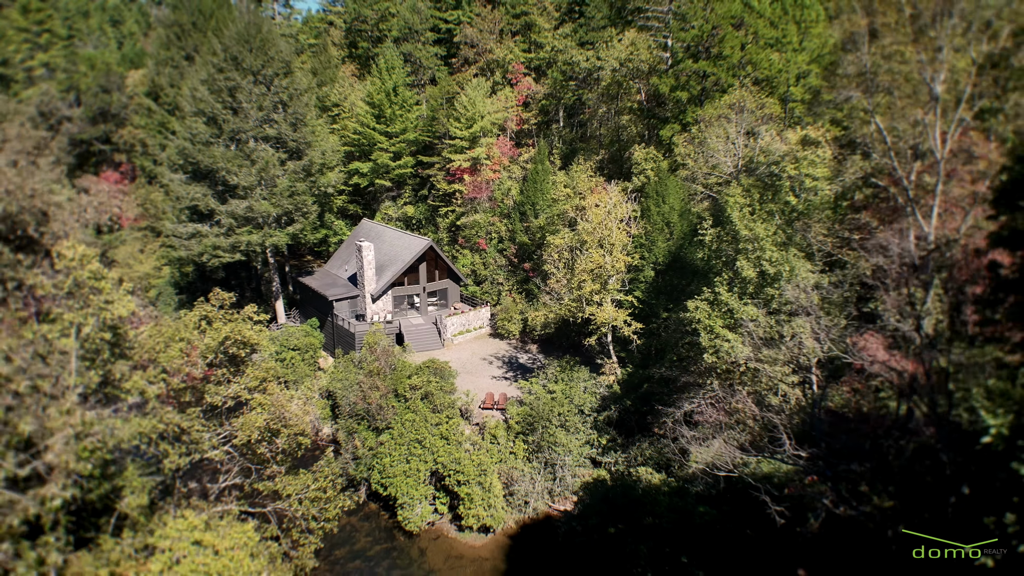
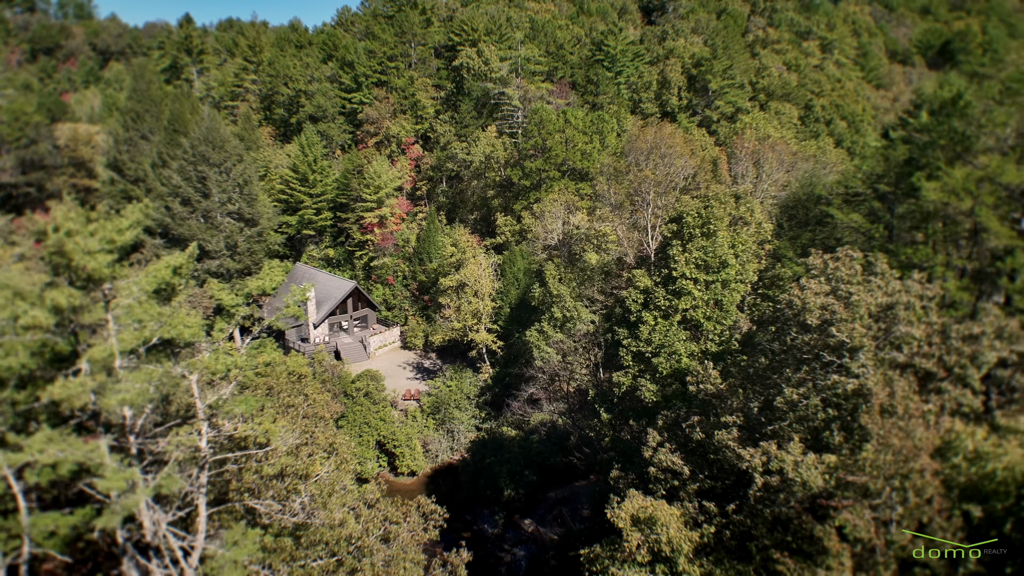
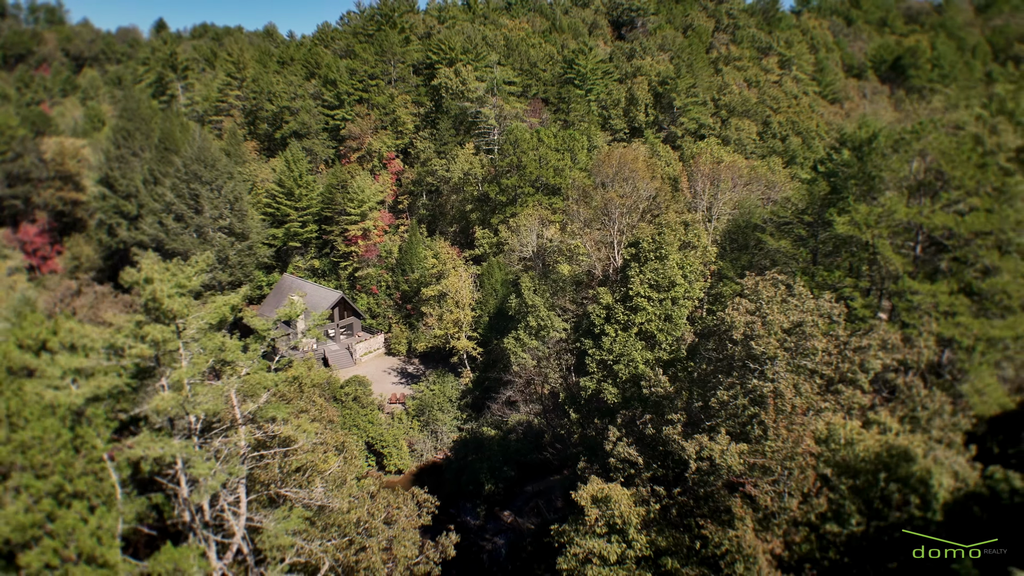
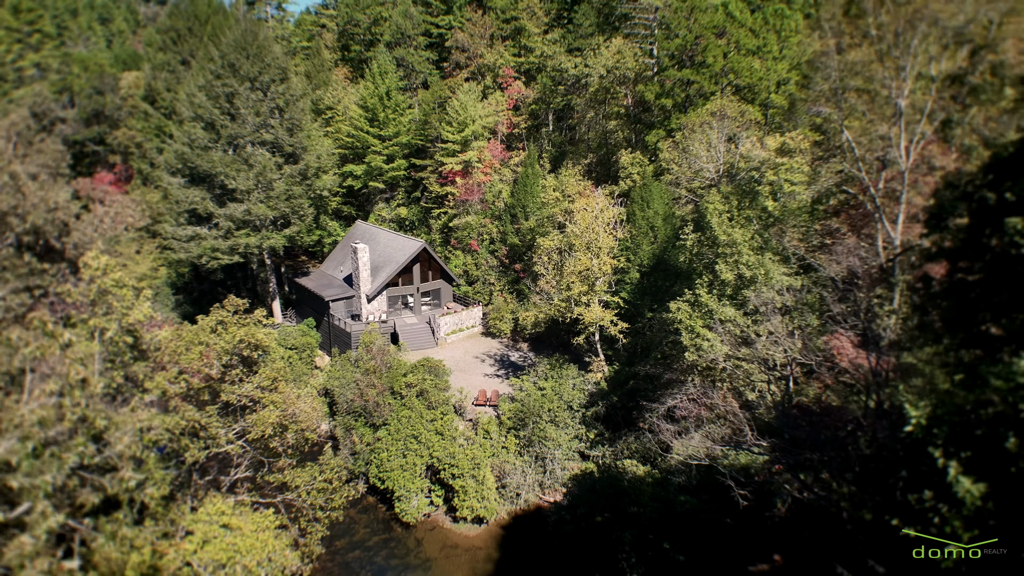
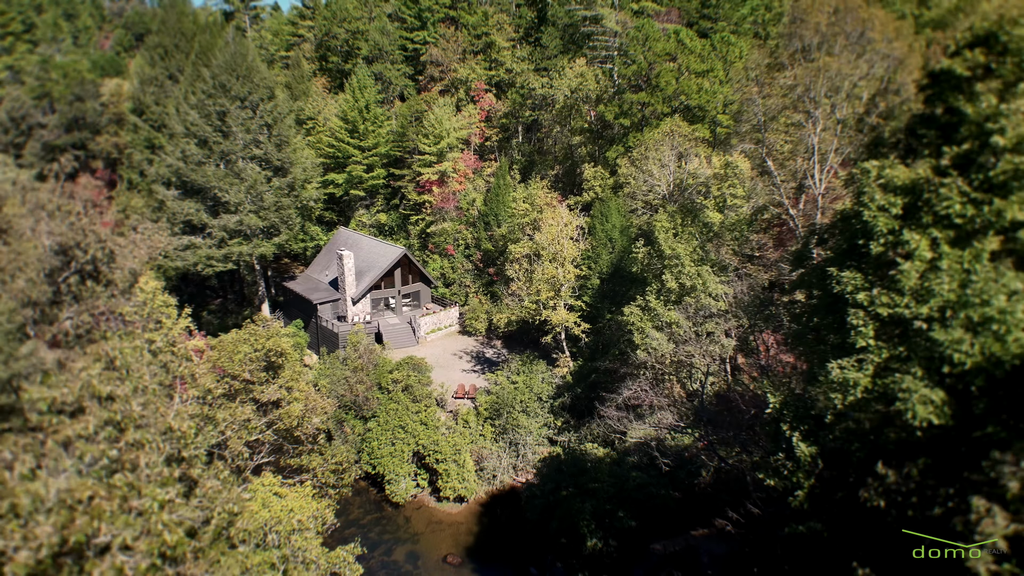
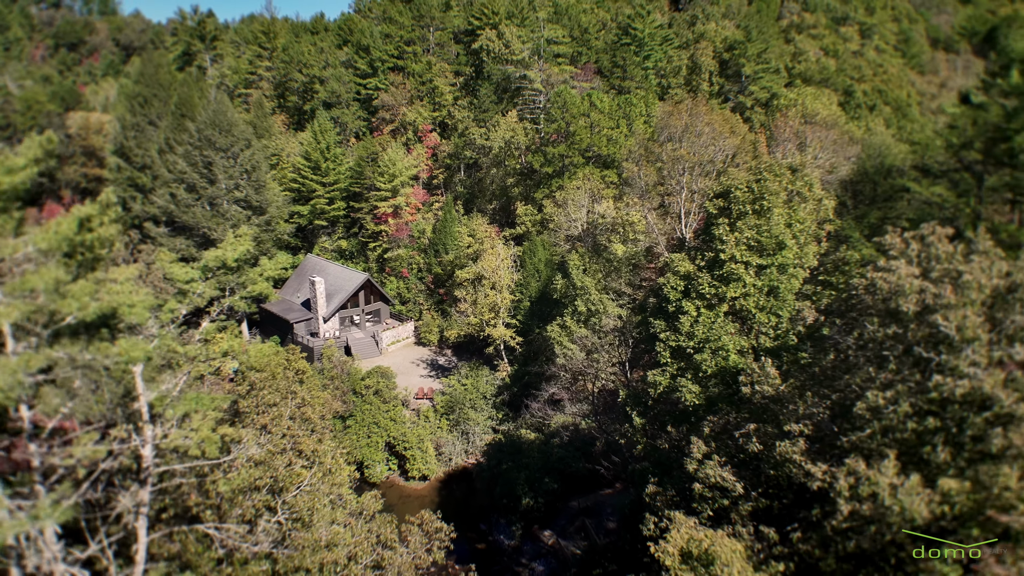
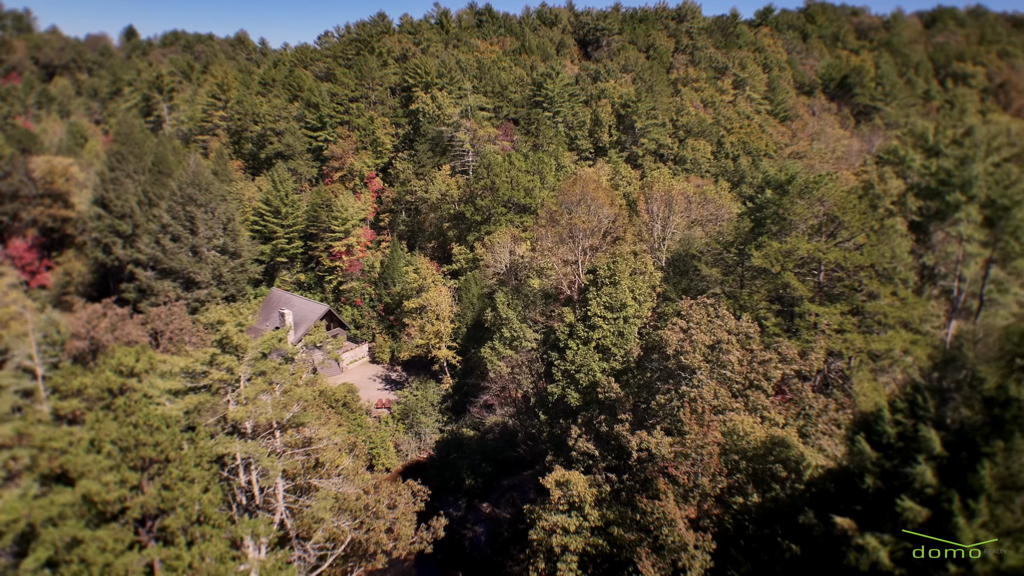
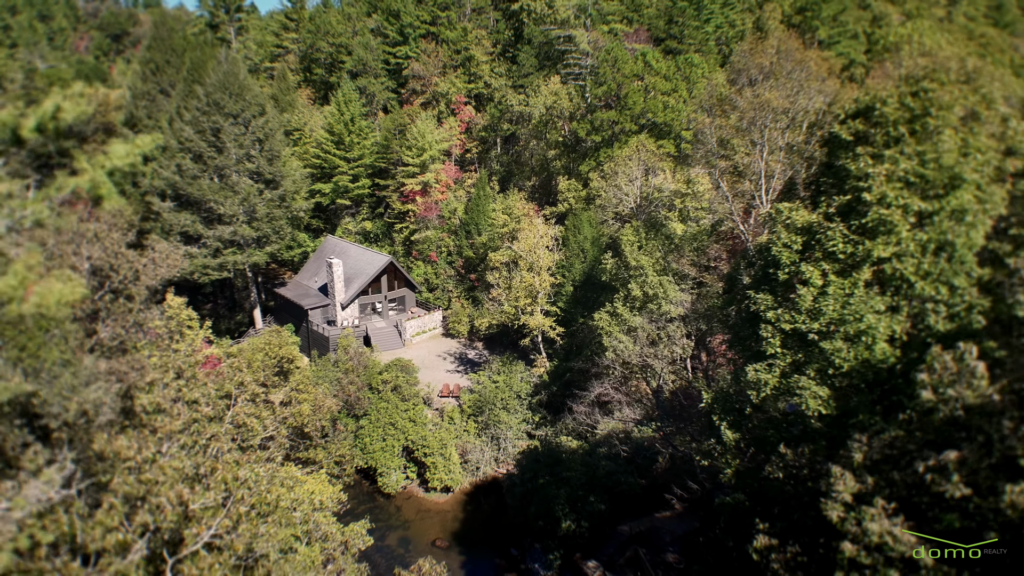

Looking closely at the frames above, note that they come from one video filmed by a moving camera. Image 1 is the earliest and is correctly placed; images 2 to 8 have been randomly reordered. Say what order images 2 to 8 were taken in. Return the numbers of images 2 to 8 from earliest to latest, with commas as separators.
4, 5, 8, 6, 2, 3, 7
